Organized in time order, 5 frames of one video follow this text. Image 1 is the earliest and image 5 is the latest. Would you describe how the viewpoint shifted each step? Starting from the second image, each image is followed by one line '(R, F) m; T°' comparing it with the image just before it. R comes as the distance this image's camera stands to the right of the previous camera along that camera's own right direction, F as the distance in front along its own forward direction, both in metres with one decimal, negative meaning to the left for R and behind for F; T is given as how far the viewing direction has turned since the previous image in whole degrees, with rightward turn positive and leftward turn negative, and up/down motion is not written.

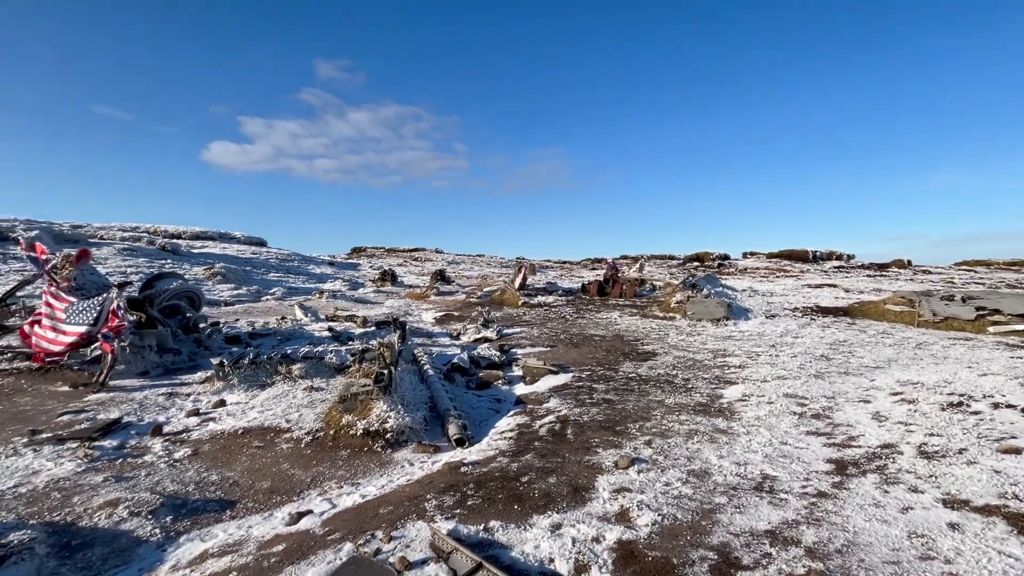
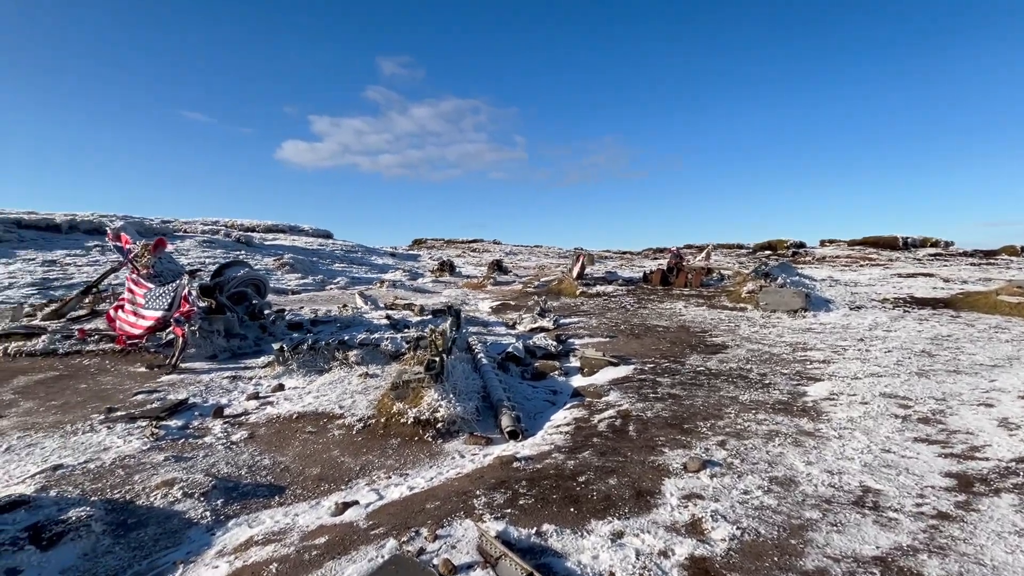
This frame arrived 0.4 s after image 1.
(0.0, +0.4) m; -7°
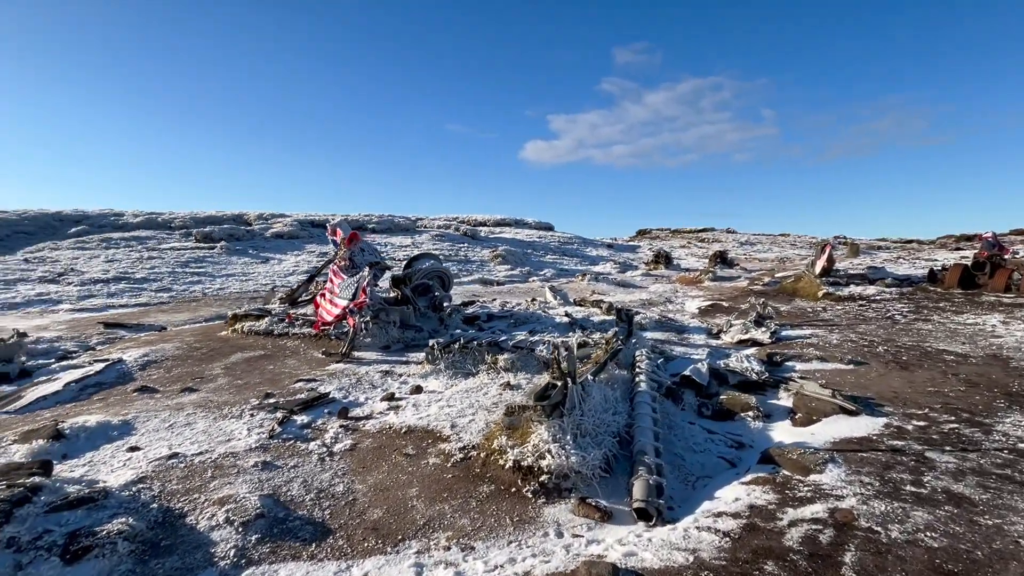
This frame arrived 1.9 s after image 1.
(+0.7, +1.9) m; -26°
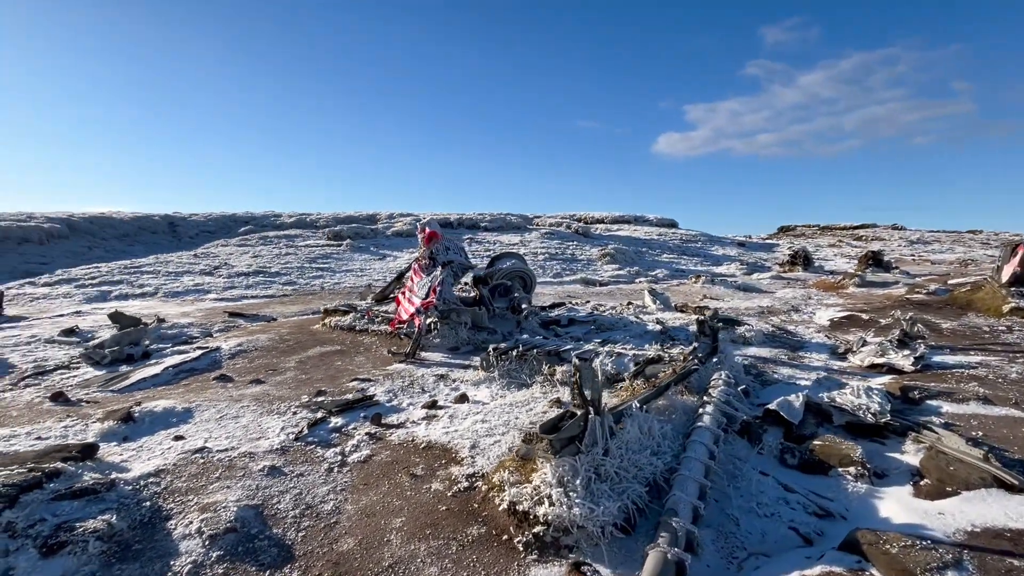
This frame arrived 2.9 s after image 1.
(+0.9, +0.8) m; -14°
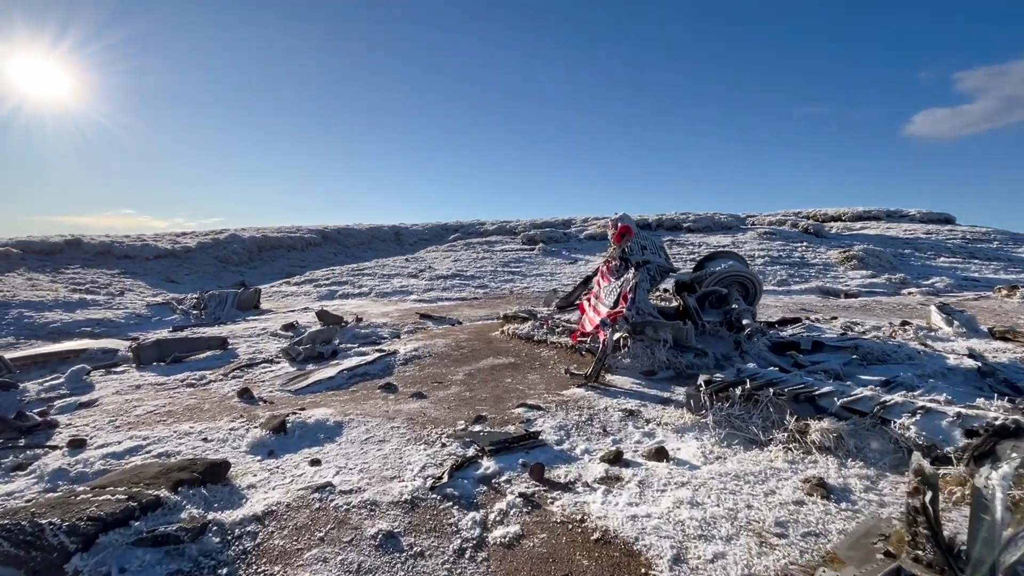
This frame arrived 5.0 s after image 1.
(-0.2, +1.8) m; -22°
